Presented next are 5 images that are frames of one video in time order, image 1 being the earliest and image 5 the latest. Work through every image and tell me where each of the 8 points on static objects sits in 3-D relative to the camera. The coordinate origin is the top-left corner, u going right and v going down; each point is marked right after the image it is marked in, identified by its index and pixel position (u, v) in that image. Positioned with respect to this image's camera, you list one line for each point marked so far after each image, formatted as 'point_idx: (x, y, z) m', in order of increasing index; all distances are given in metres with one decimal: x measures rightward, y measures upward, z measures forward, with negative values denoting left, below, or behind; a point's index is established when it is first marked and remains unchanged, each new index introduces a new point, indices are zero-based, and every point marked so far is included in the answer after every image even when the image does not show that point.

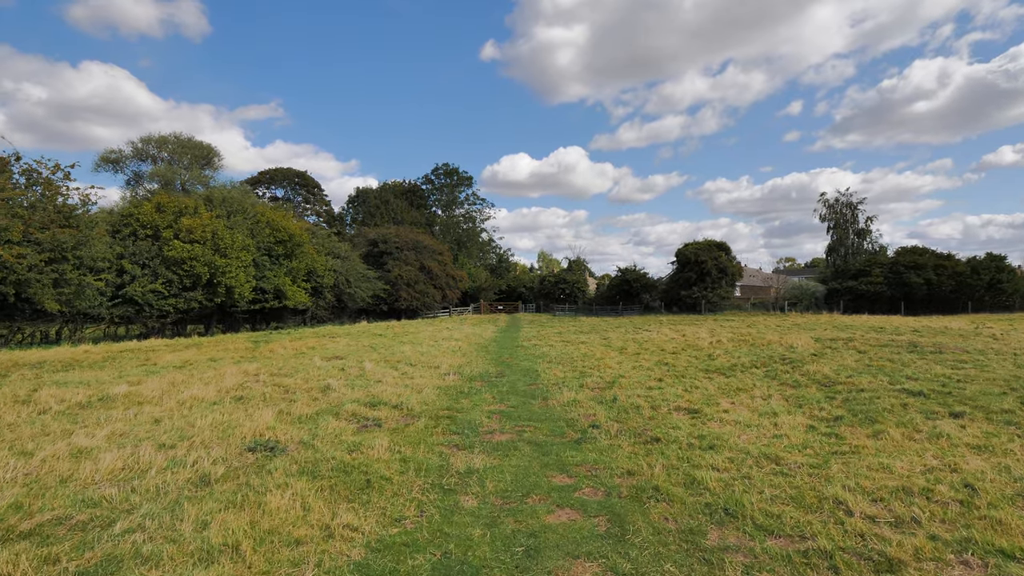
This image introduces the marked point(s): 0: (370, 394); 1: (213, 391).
0: (-2.9, -2.2, +9.7) m
1: (-6.2, -2.1, +9.6) m
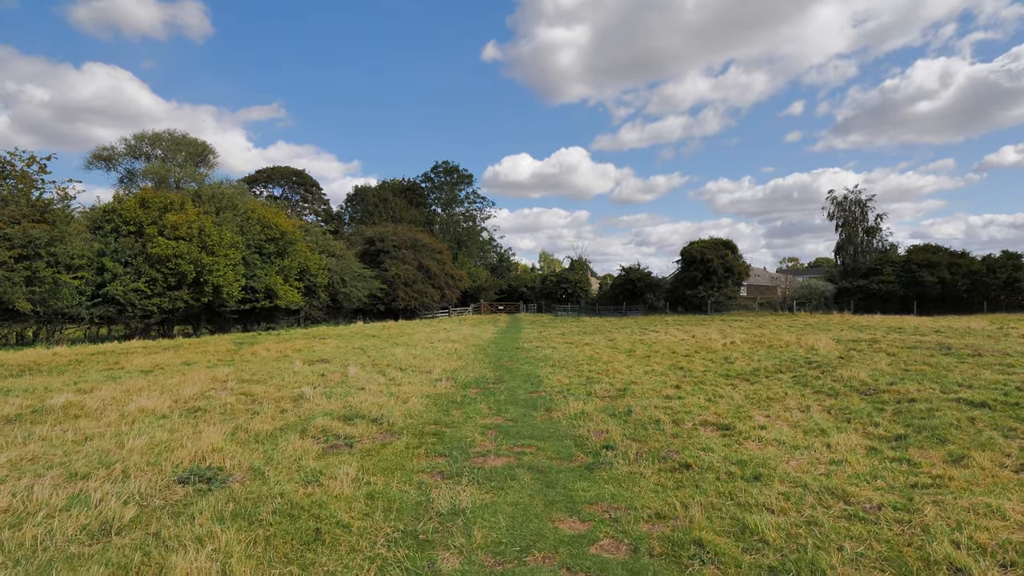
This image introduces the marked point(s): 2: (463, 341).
0: (-3.0, -2.1, +8.5) m
1: (-6.2, -2.1, +8.4) m
2: (-2.1, -2.3, +19.8) m
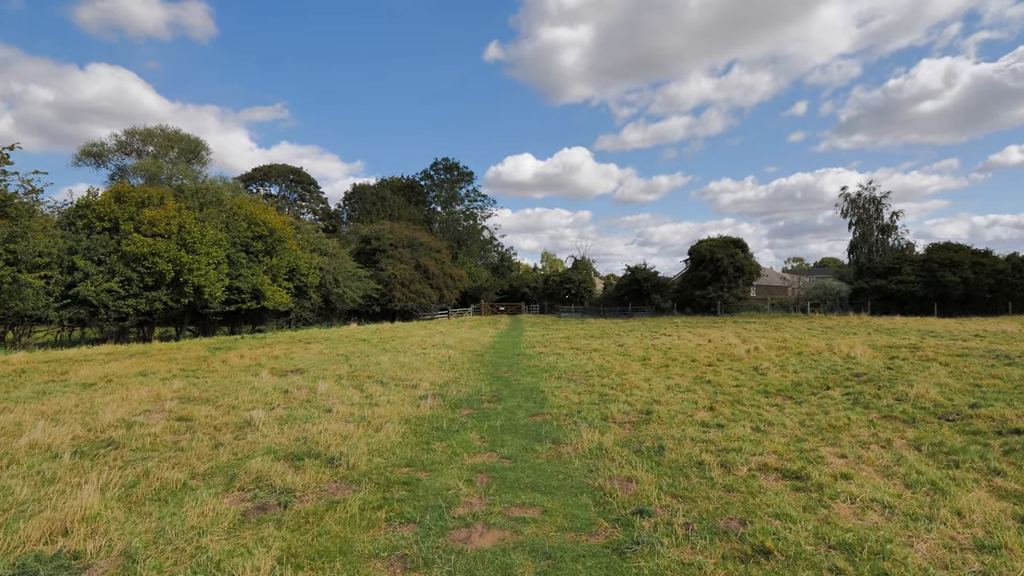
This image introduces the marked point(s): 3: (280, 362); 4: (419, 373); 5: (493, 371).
0: (-3.0, -2.1, +6.8) m
1: (-6.2, -2.1, +6.7) m
2: (-2.1, -2.3, +18.1) m
3: (-7.1, -2.3, +14.2) m
4: (-2.4, -2.2, +12.1) m
5: (-0.5, -2.3, +12.9) m
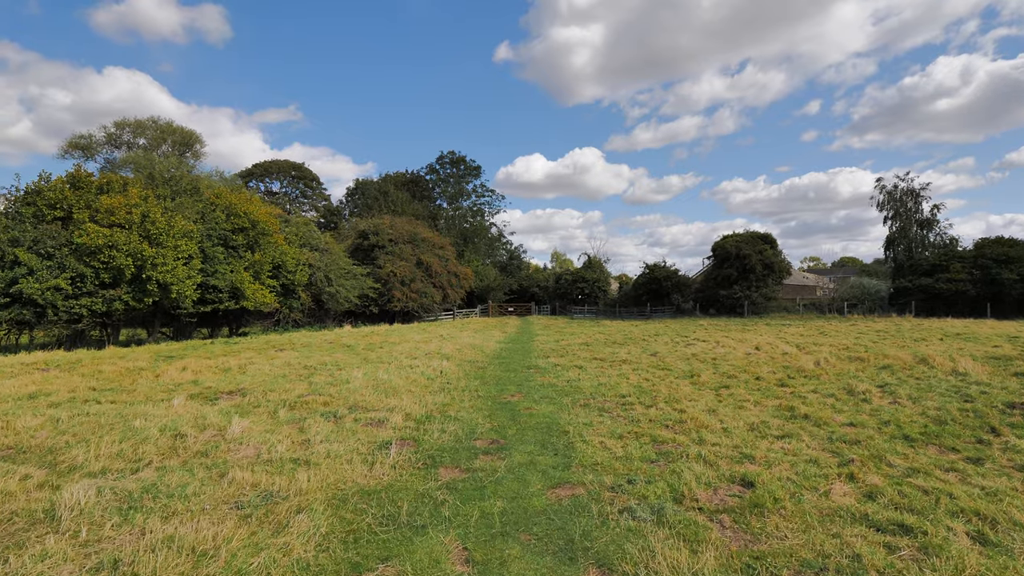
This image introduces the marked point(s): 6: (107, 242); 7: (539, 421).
0: (-2.9, -2.0, +3.6) m
1: (-6.2, -1.9, +3.5) m
2: (-1.8, -2.2, +14.9) m
3: (-6.8, -2.2, +11.1) m
4: (-2.2, -2.1, +8.9) m
5: (-0.3, -2.2, +9.6) m
6: (-17.1, +1.9, +19.6) m
7: (+0.5, -2.2, +7.8) m
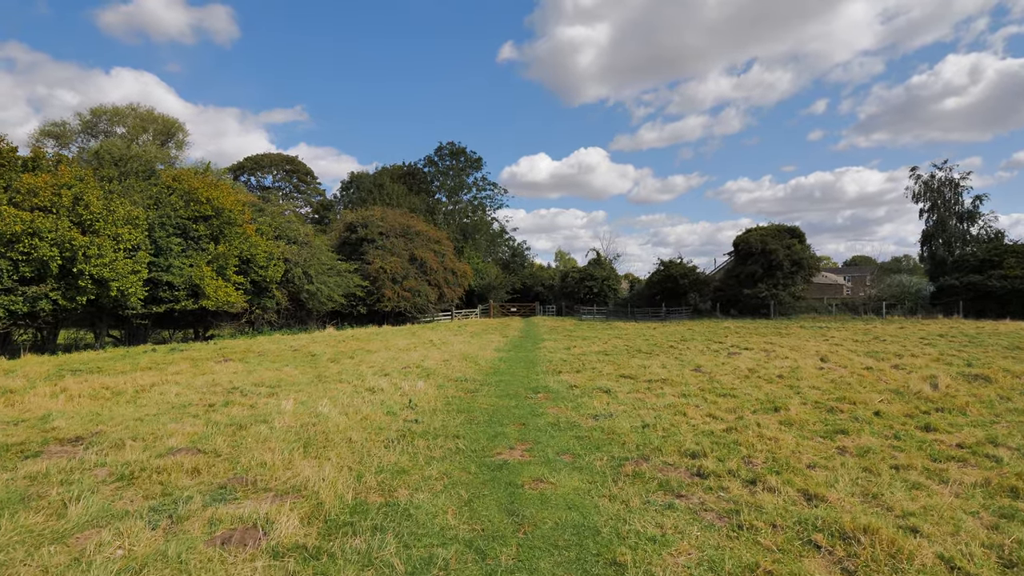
0: (-3.0, -1.9, 0.0) m
1: (-6.2, -1.8, 0.0) m
2: (-1.7, -2.0, +11.3) m
3: (-6.8, -2.0, +7.6) m
4: (-2.2, -1.9, +5.3) m
5: (-0.3, -2.1, +6.1) m
6: (-17.0, +2.1, +16.2) m
7: (+0.4, -2.1, +4.2) m
